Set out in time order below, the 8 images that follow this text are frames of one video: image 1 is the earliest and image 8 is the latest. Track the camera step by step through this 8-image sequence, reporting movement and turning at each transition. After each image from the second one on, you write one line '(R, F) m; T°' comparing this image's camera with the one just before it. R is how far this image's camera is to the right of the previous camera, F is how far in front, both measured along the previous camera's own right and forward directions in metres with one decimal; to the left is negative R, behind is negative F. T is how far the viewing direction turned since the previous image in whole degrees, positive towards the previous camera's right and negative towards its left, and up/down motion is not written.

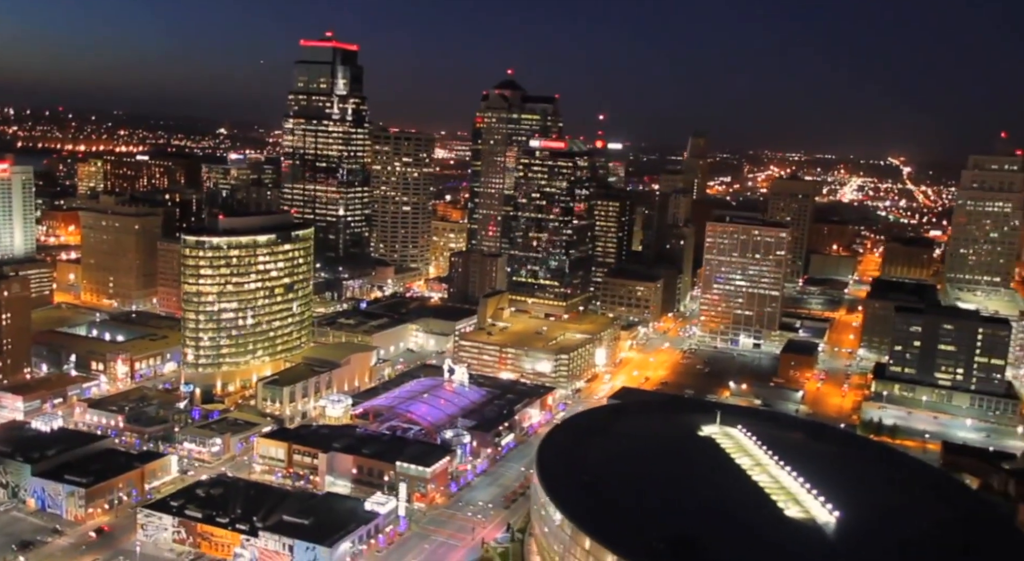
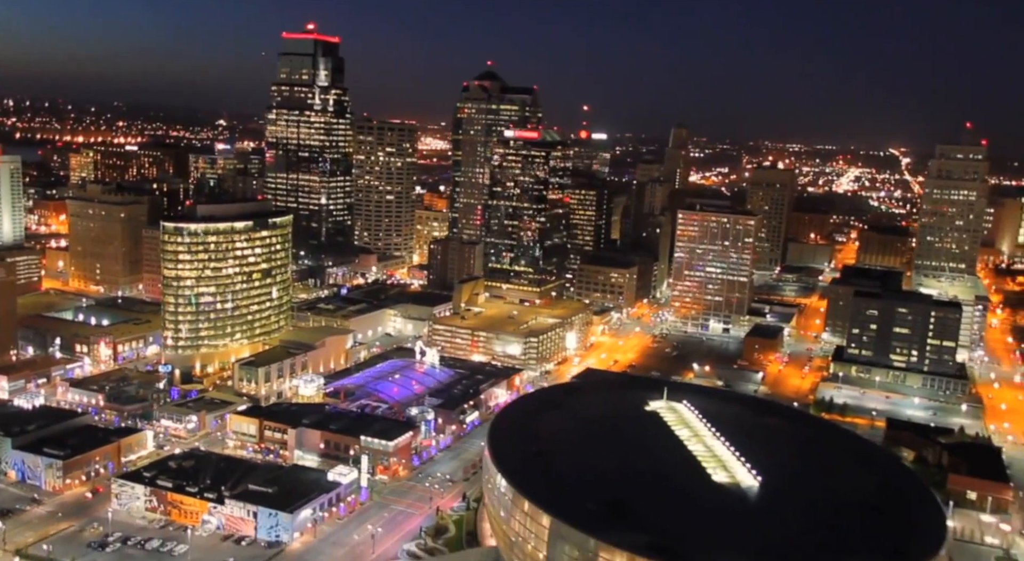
(+2.4, -2.4) m; 0°
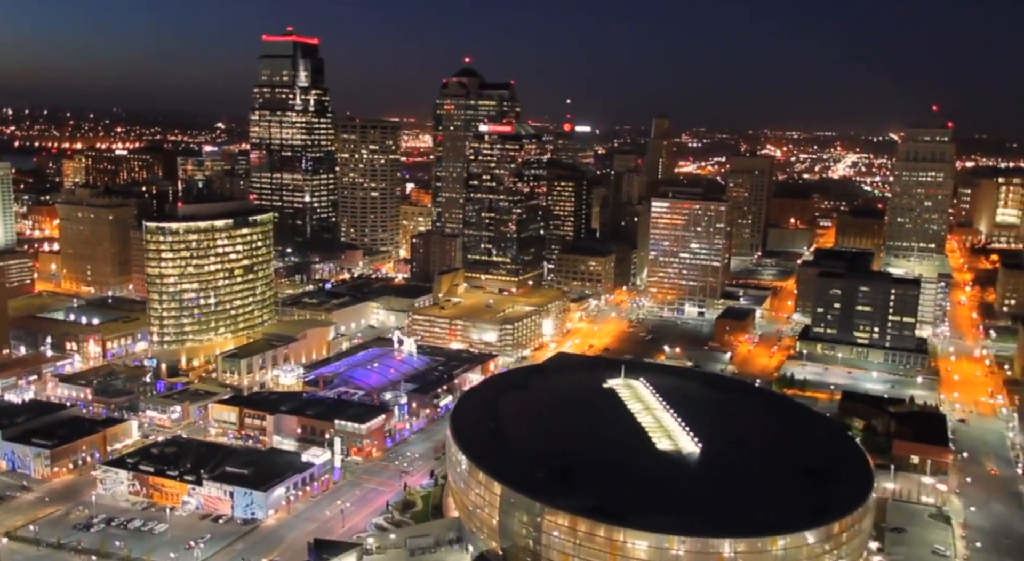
(+2.4, -2.4) m; 0°
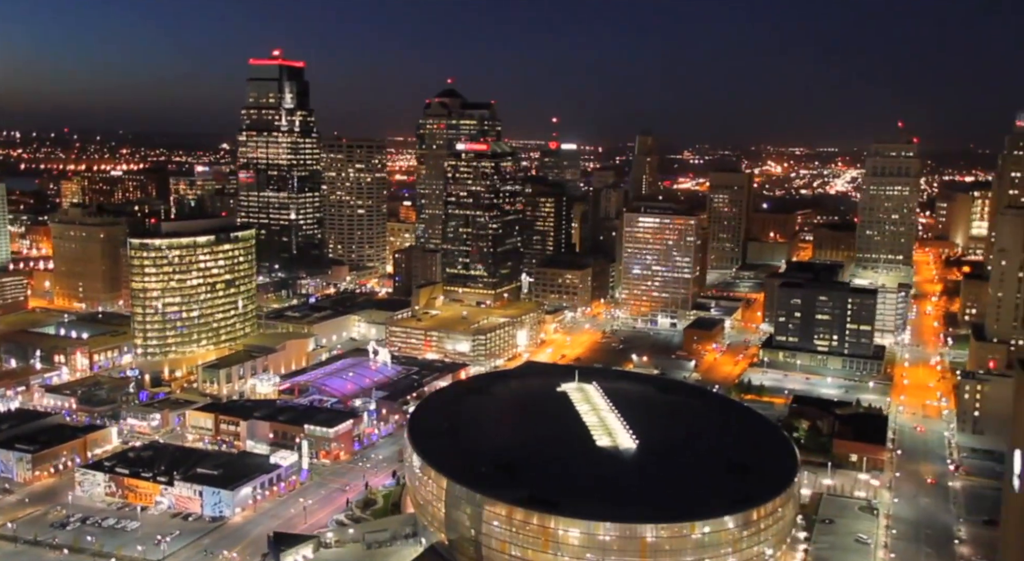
(+2.8, -2.8) m; 0°
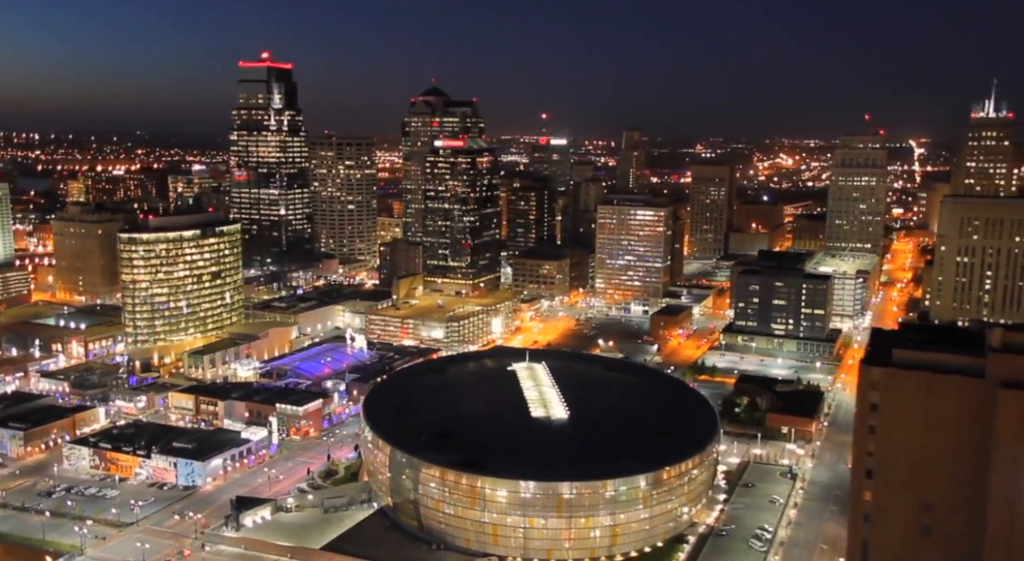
(+4.0, -4.0) m; -1°
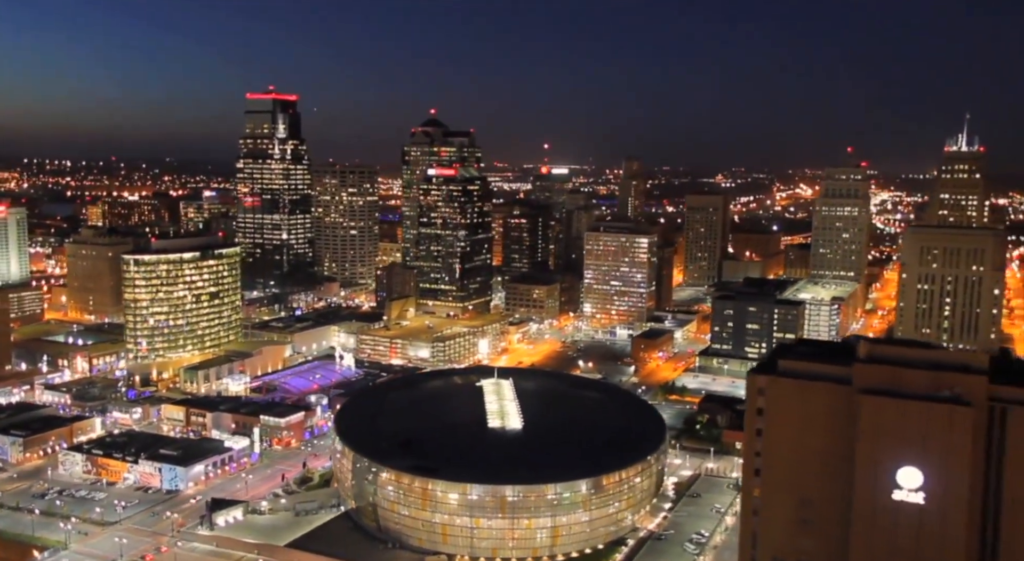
(+3.6, -3.5) m; -1°
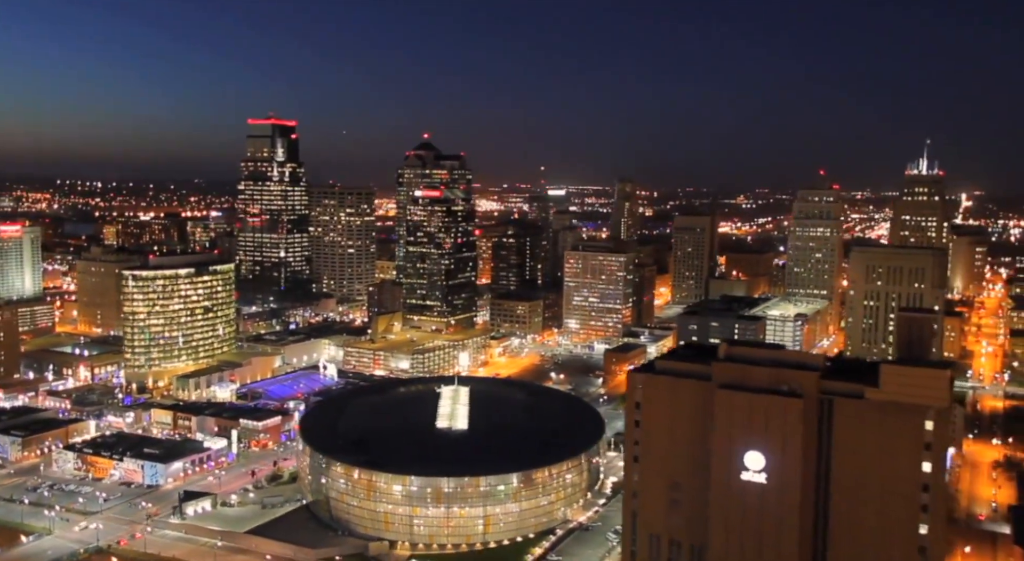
(+4.7, -4.7) m; -1°
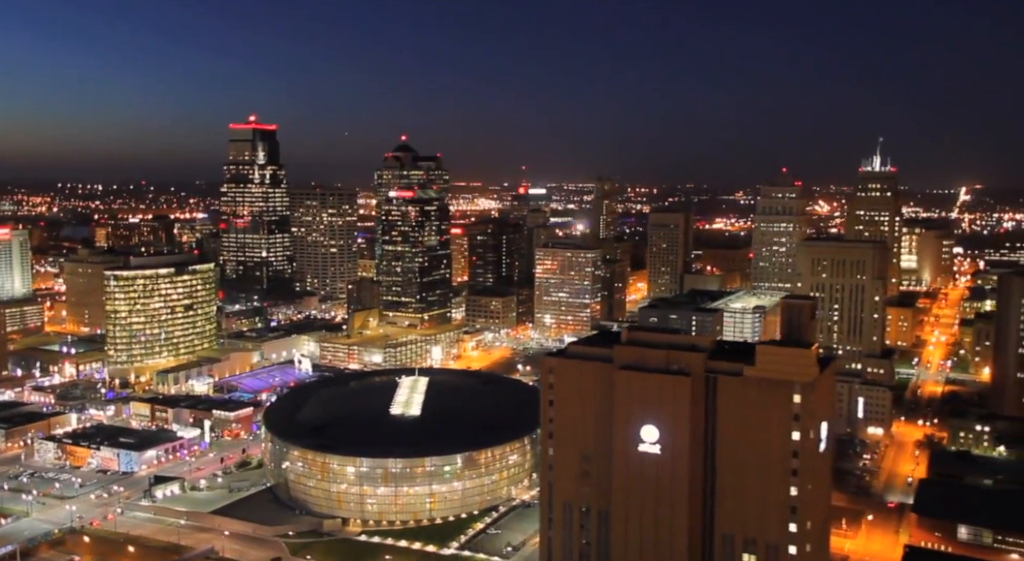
(+3.5, -3.6) m; 0°
